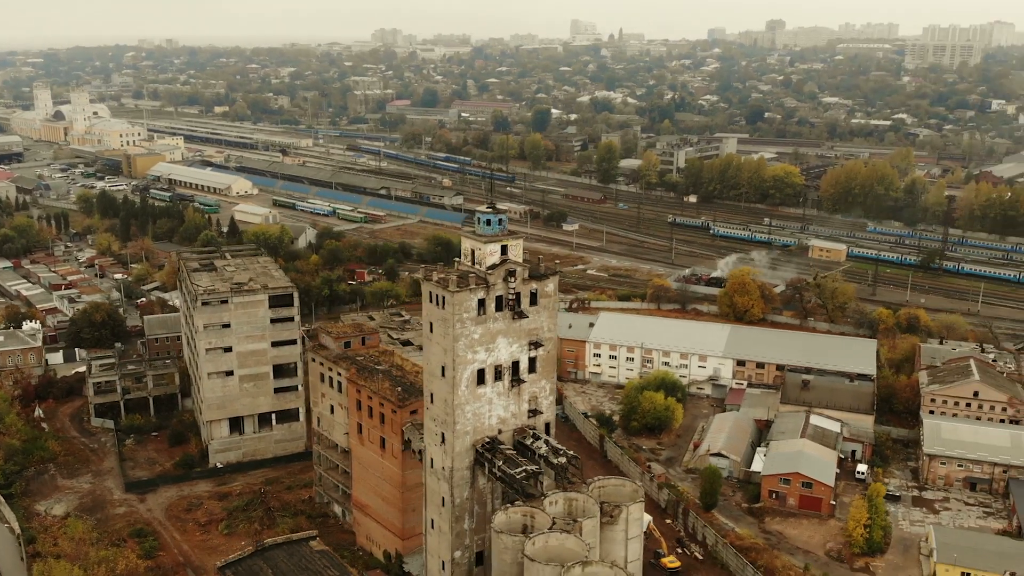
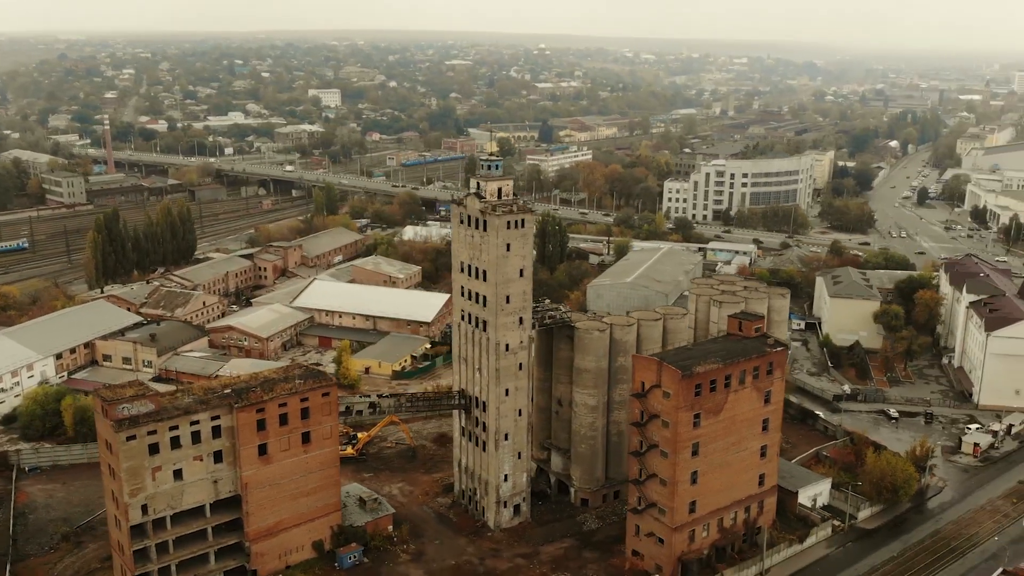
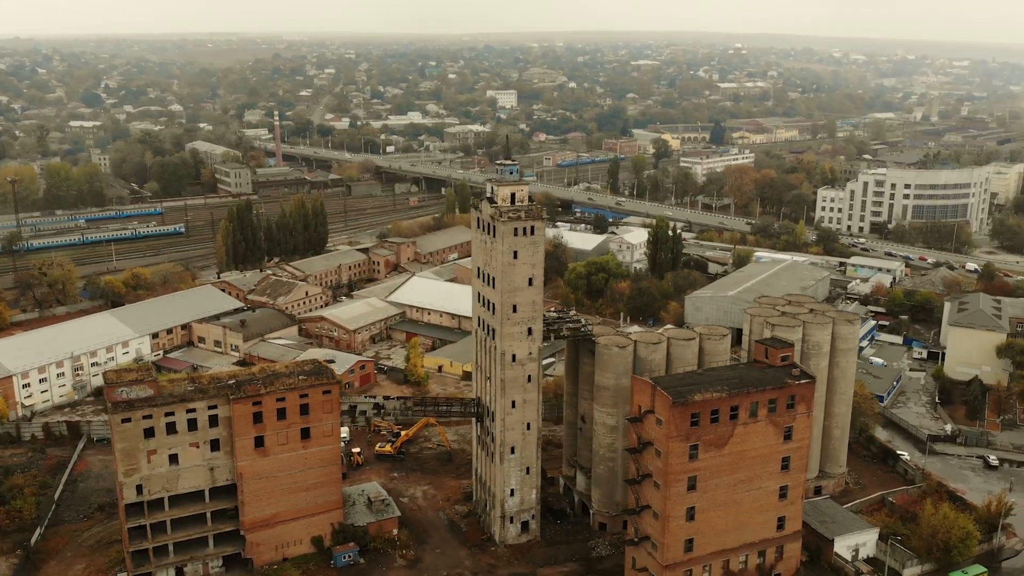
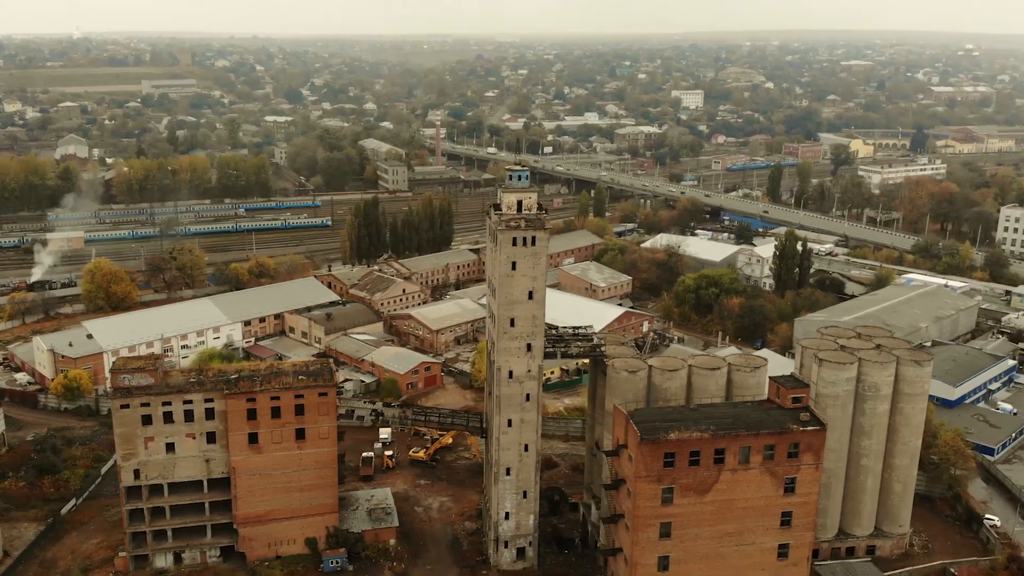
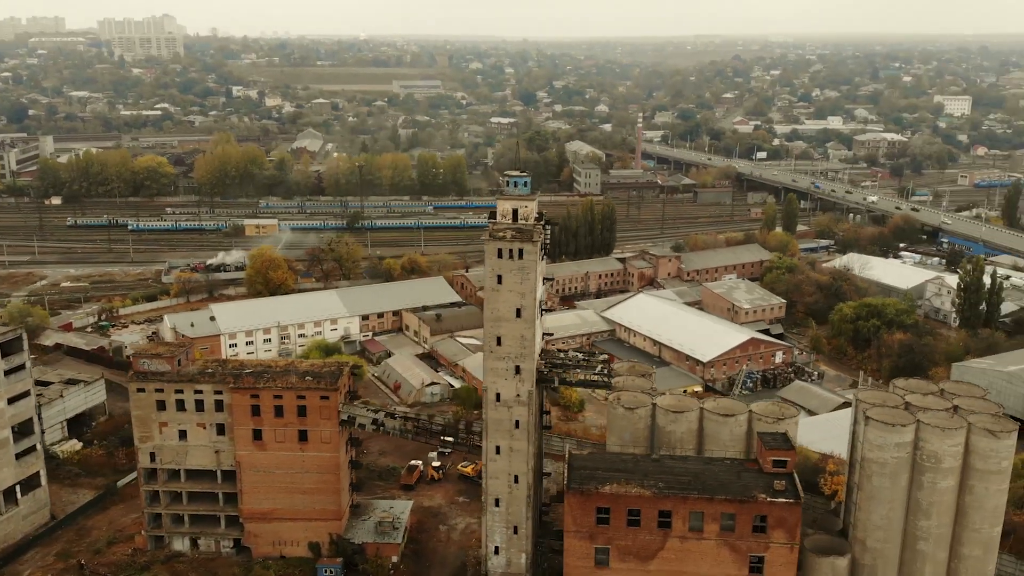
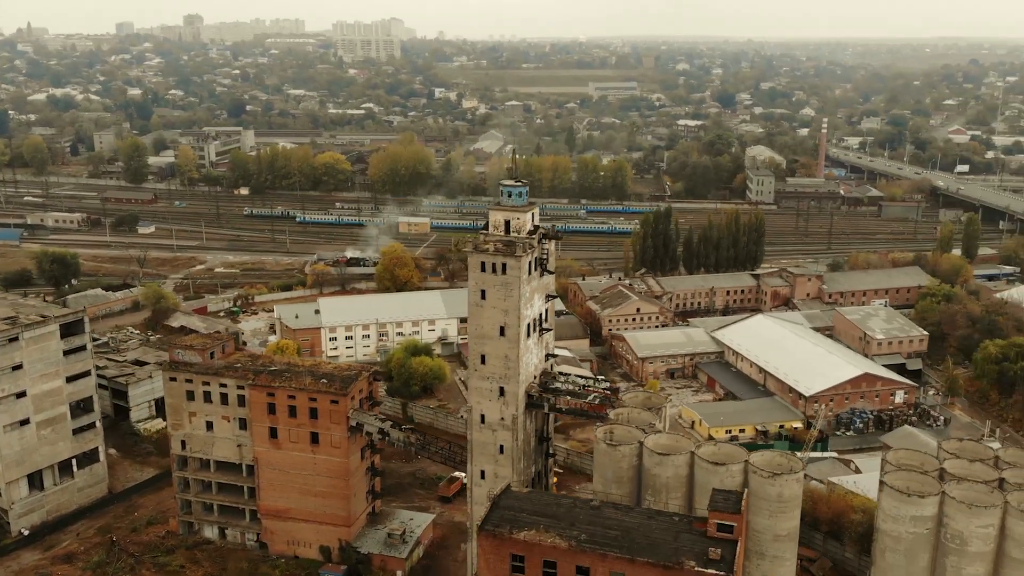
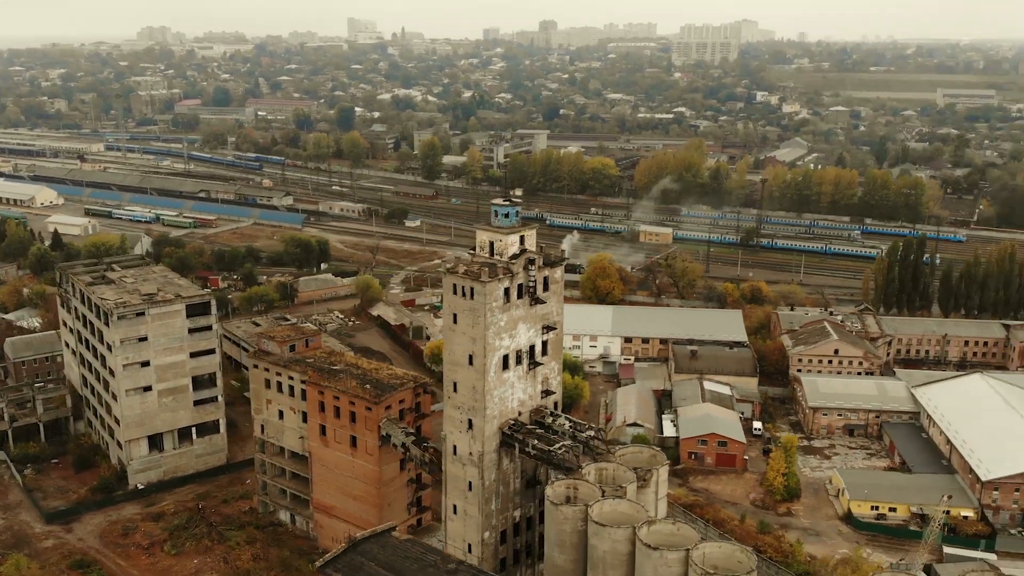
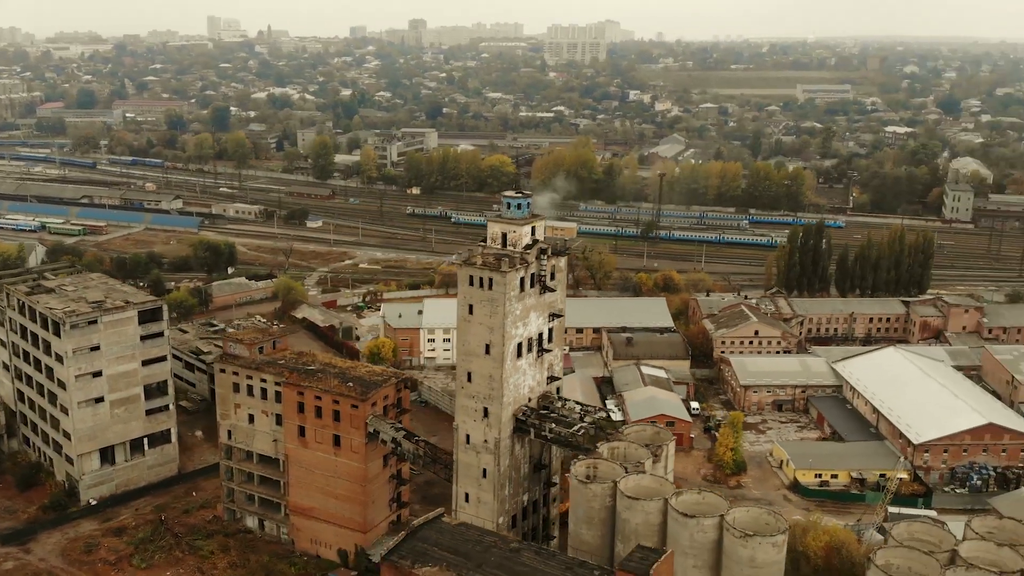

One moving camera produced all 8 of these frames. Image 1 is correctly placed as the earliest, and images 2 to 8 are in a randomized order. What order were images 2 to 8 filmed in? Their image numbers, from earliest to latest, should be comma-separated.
7, 8, 6, 5, 4, 3, 2
